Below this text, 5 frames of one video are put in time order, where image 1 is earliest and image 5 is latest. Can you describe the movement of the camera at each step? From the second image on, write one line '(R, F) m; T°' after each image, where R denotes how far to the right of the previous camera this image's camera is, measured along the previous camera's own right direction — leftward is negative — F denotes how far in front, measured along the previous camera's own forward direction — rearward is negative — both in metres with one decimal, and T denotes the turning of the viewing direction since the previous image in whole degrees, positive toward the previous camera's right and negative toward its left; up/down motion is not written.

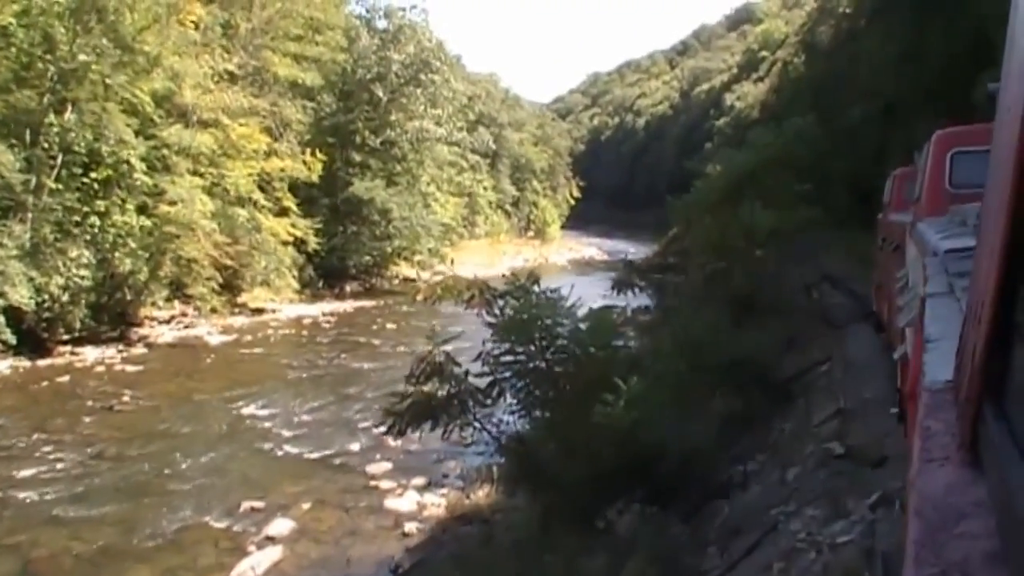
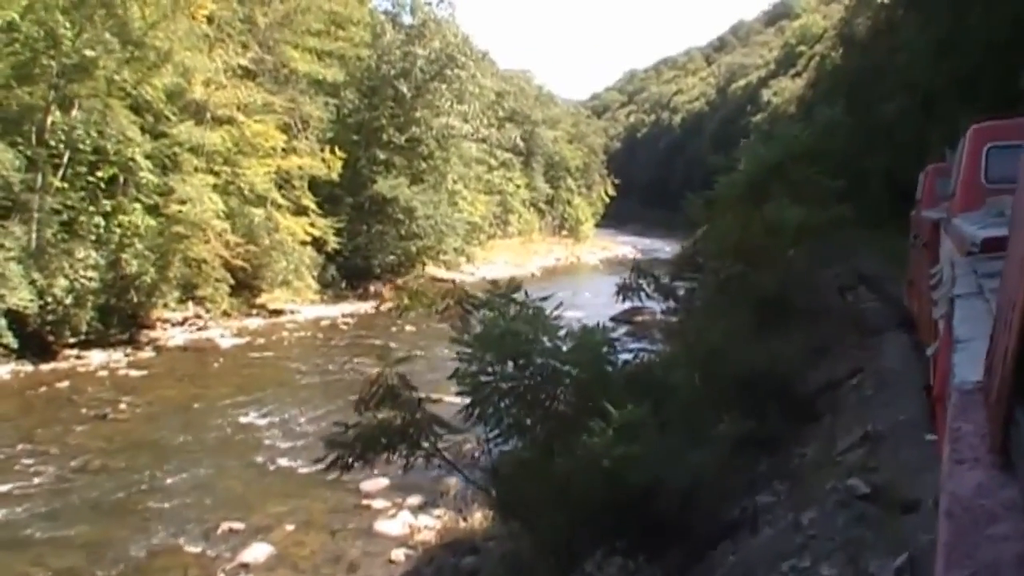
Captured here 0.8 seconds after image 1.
(+0.4, +1.0) m; -2°
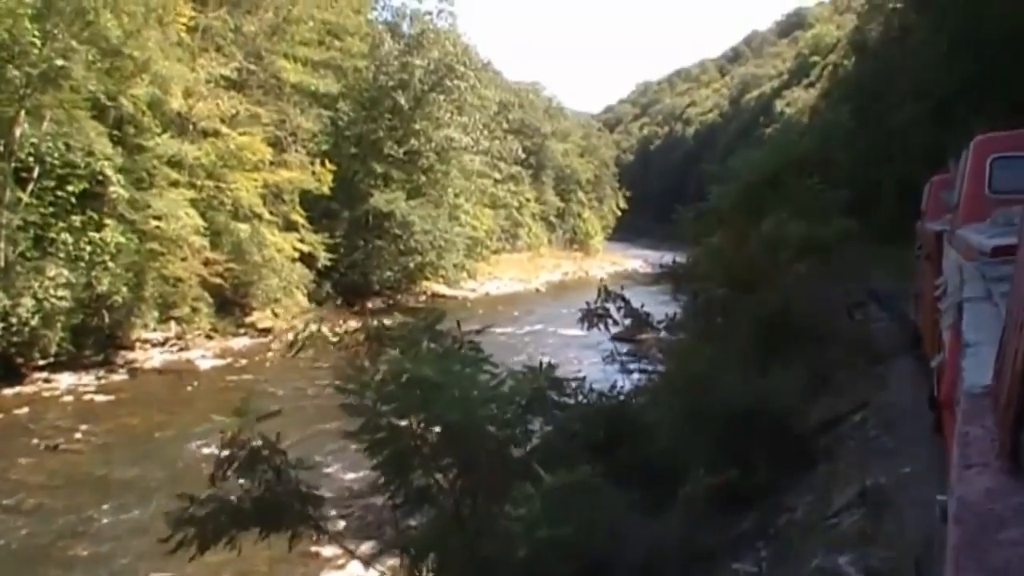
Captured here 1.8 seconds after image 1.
(+0.5, +1.1) m; -1°
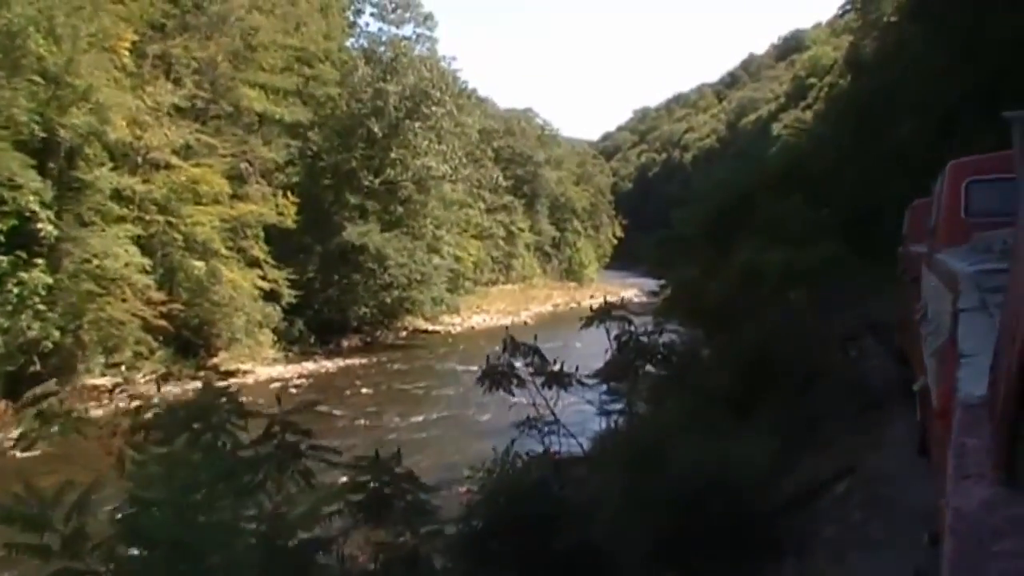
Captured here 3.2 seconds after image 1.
(+0.8, +1.6) m; 0°
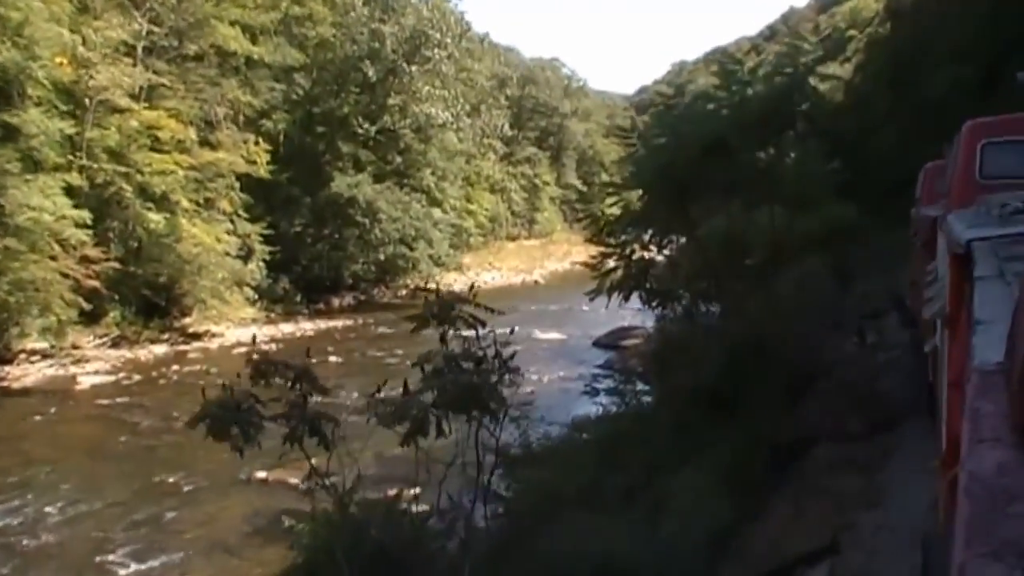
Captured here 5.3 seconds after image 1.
(+1.1, +2.4) m; -2°
